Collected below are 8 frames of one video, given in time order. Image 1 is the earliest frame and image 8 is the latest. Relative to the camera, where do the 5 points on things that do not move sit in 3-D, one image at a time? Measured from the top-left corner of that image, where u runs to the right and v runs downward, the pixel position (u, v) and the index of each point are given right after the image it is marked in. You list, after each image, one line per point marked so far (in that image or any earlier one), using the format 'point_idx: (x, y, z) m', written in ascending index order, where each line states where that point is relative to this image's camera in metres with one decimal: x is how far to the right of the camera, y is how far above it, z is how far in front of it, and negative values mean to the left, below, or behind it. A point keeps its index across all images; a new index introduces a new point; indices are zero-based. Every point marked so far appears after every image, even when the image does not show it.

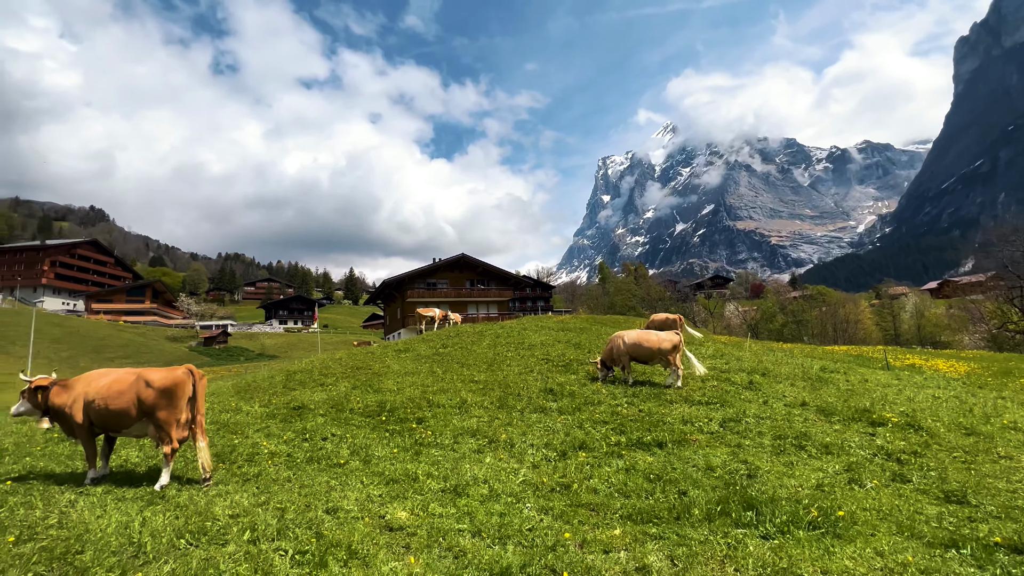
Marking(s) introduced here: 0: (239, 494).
0: (-4.9, -3.8, +8.2) m
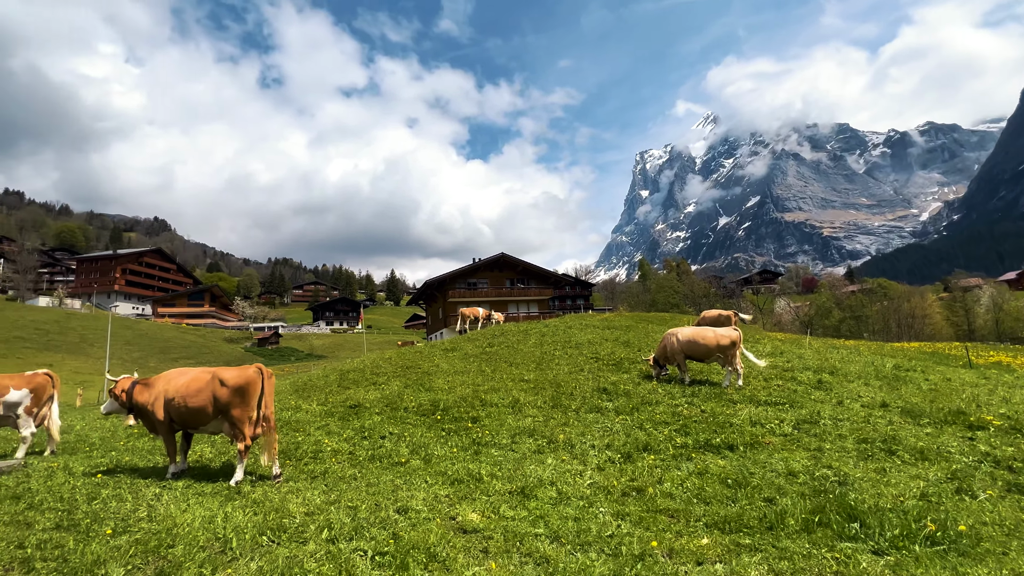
0: (-3.7, -3.8, +8.3) m
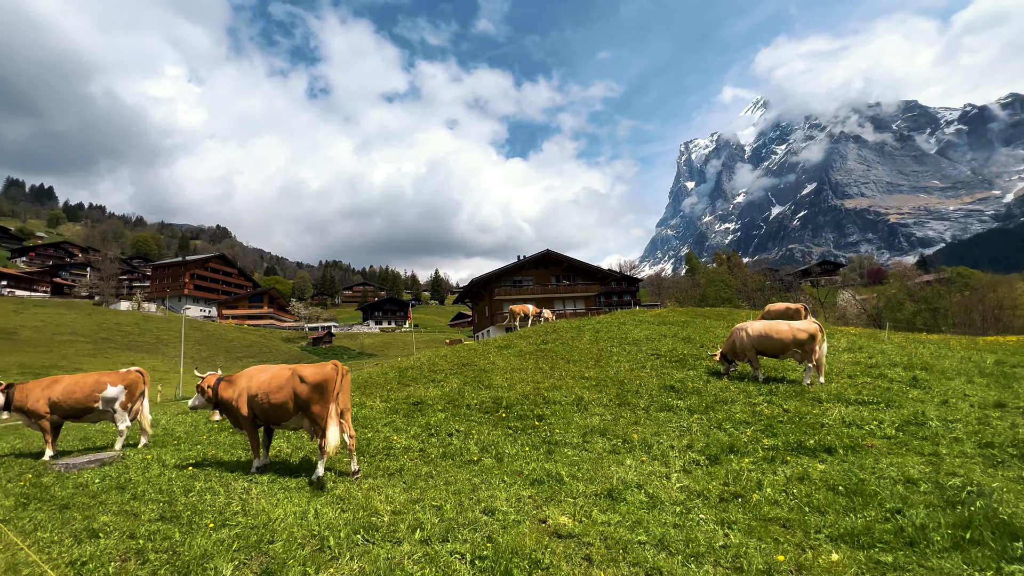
0: (-2.2, -3.7, +8.2) m
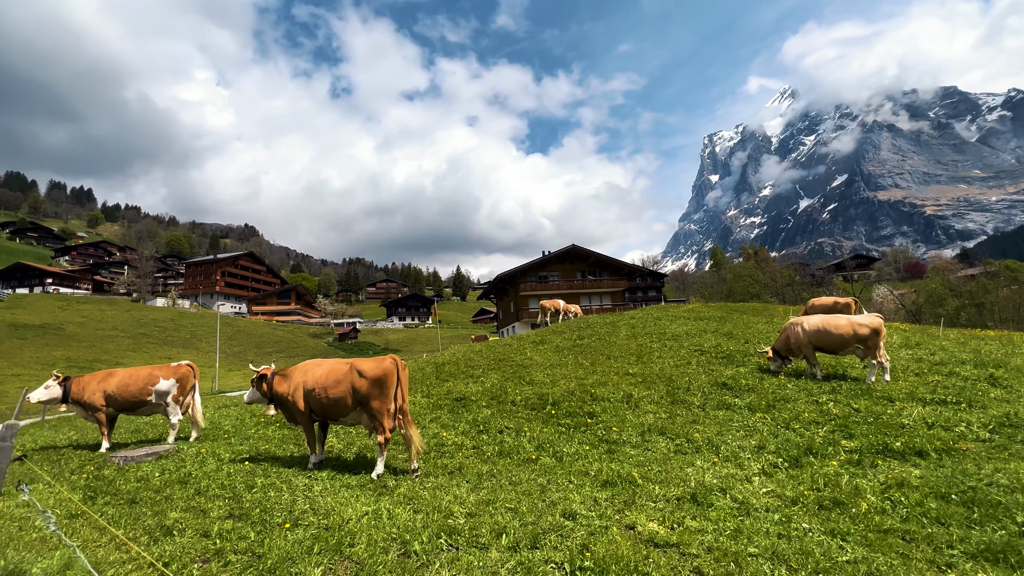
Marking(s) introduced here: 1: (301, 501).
0: (-0.9, -3.5, +7.9) m
1: (-3.4, -3.4, +7.1) m
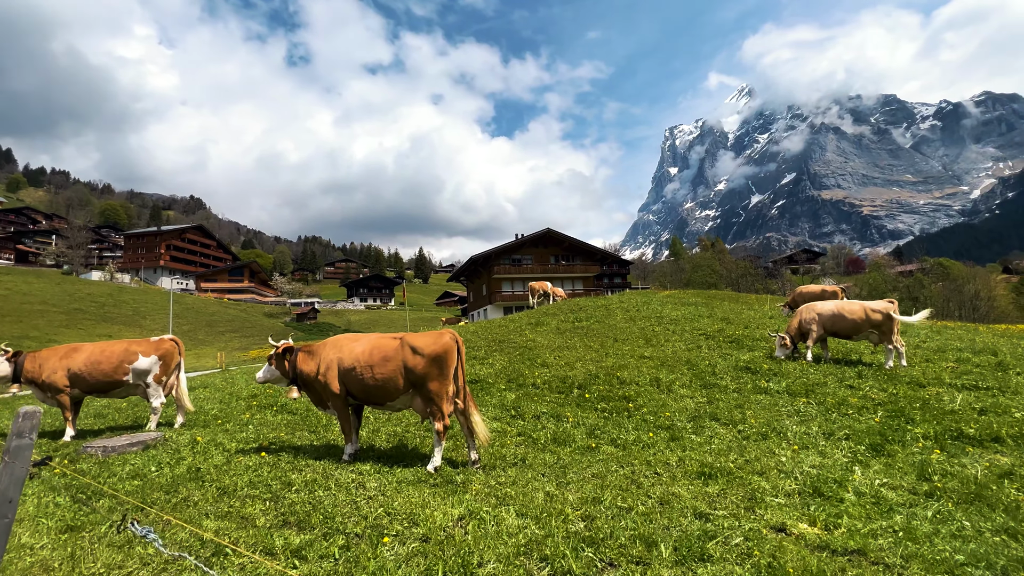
0: (+0.4, -3.0, +6.8) m
1: (-1.9, -2.8, +5.8) m
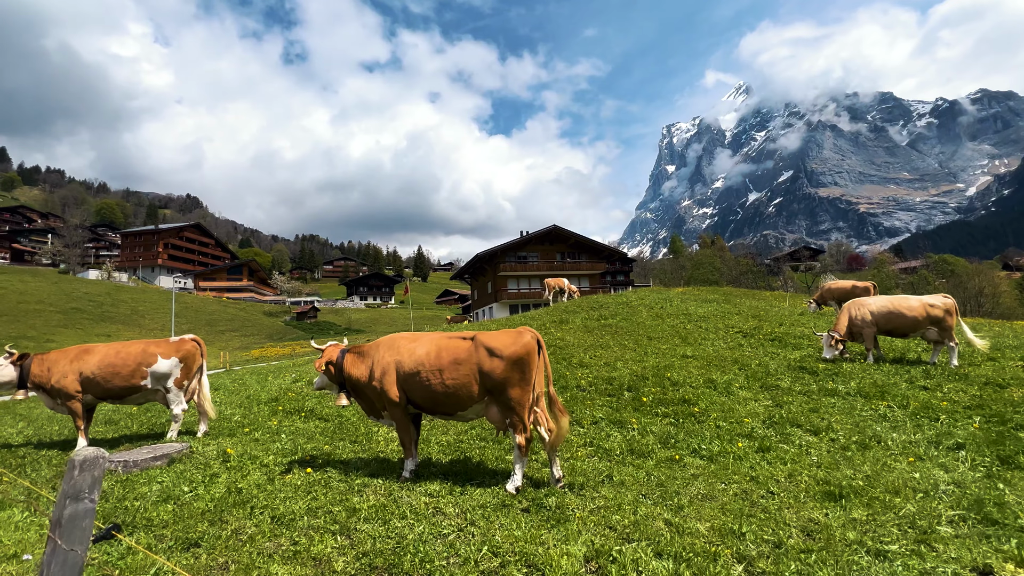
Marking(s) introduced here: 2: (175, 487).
0: (+1.8, -2.8, +5.8) m
1: (-0.6, -2.7, +4.8) m
2: (-5.3, -3.1, +7.0) m
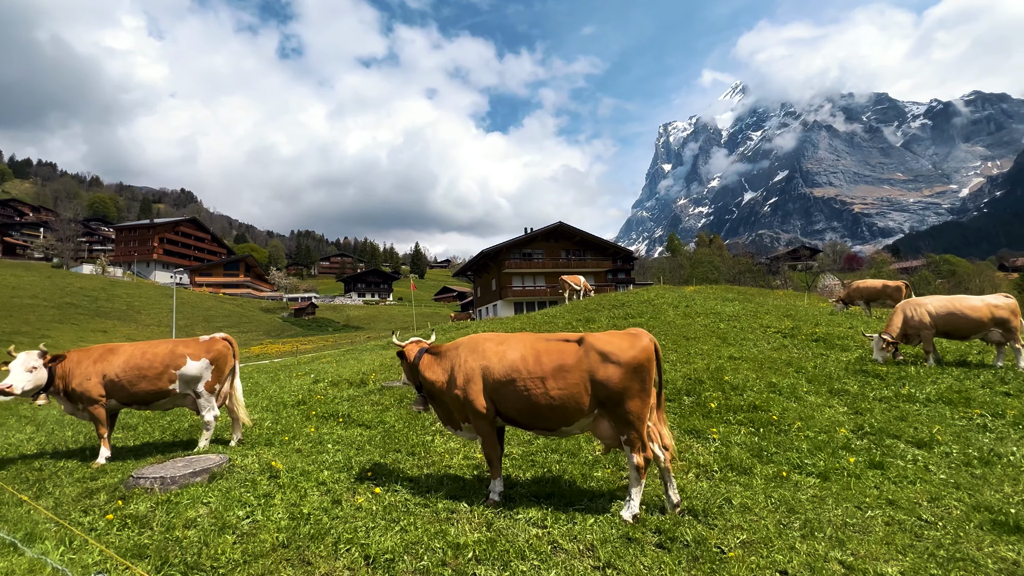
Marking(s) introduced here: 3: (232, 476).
0: (+3.2, -2.8, +4.9) m
1: (+0.9, -2.6, +3.9) m
2: (-3.9, -3.0, +6.1) m
3: (-4.7, -3.2, +7.6) m
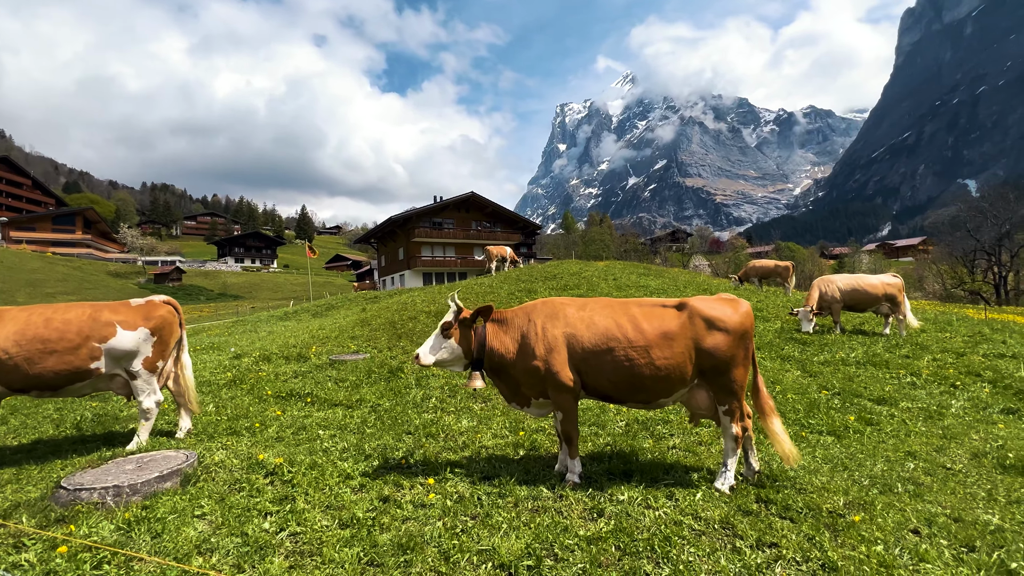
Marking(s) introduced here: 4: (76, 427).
0: (+4.4, -2.4, +5.1) m
1: (+2.4, -2.3, +3.6) m
2: (-2.7, -2.4, +4.6) m
3: (-3.9, -2.5, +5.9) m
4: (-7.7, -2.4, +8.0) m
